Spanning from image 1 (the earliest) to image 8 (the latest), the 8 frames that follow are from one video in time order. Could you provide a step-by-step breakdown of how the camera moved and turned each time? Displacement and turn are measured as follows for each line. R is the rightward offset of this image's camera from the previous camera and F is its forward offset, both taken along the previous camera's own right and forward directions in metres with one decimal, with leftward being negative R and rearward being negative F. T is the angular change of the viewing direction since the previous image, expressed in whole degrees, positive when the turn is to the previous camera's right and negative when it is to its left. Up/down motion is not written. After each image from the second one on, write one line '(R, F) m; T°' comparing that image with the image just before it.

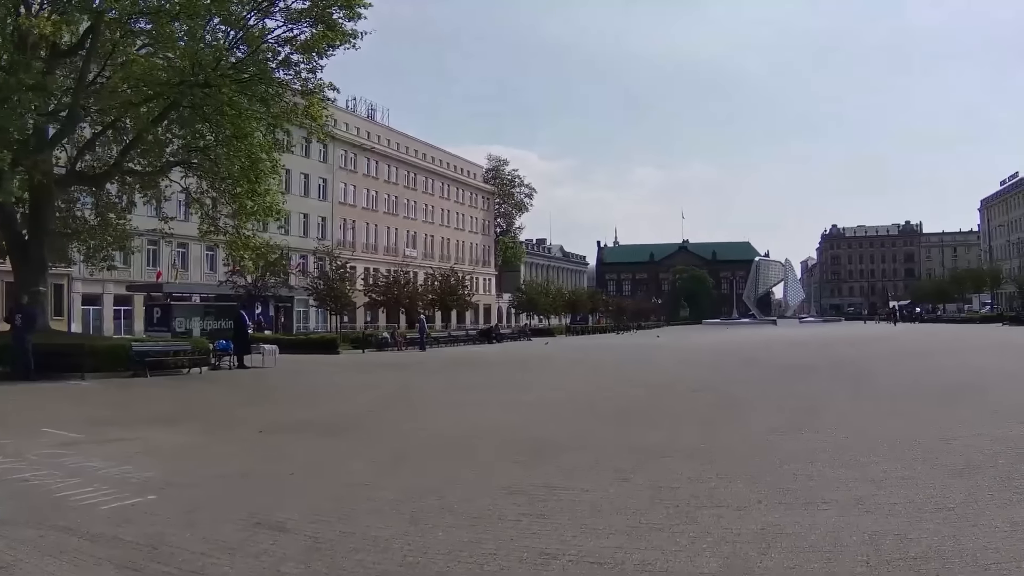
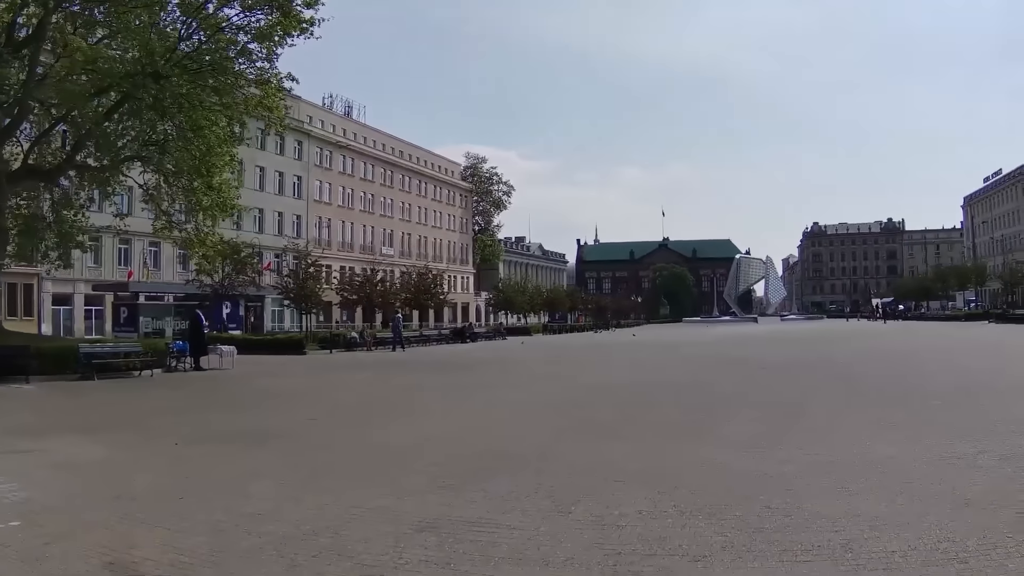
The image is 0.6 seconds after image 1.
(+0.5, +1.1) m; +1°
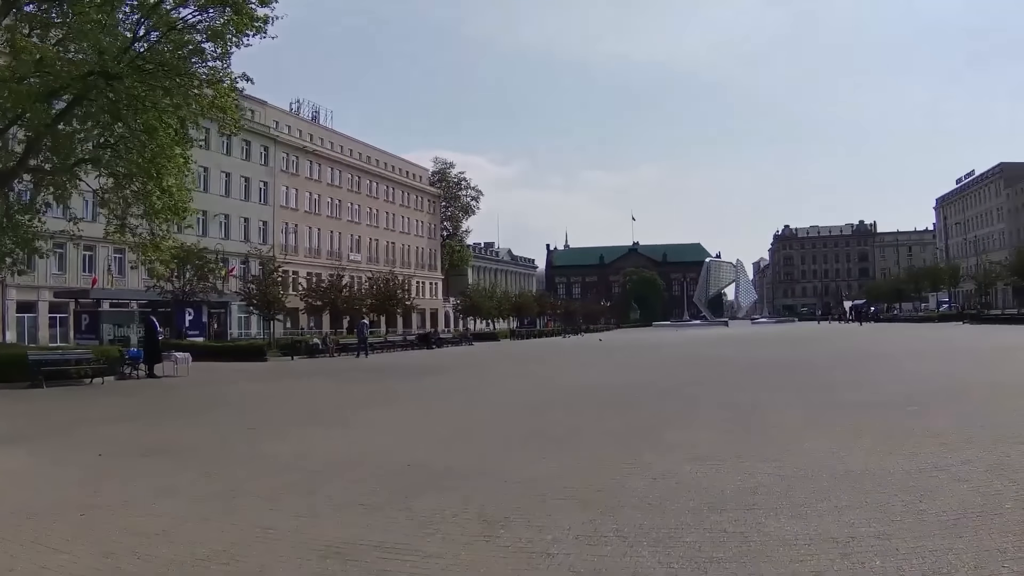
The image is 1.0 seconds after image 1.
(+0.3, +0.6) m; +2°
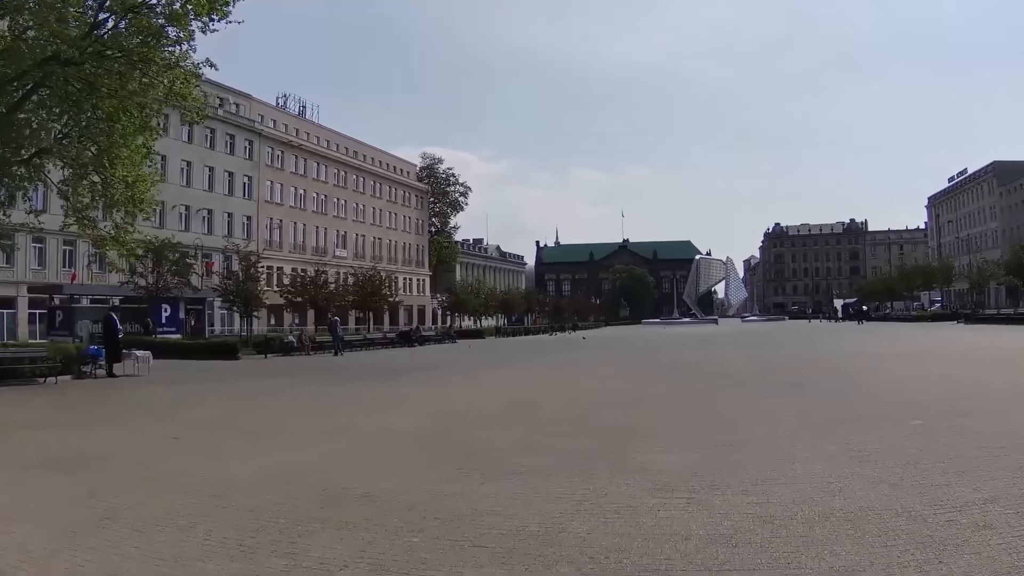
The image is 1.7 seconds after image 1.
(+0.4, +1.0) m; +1°
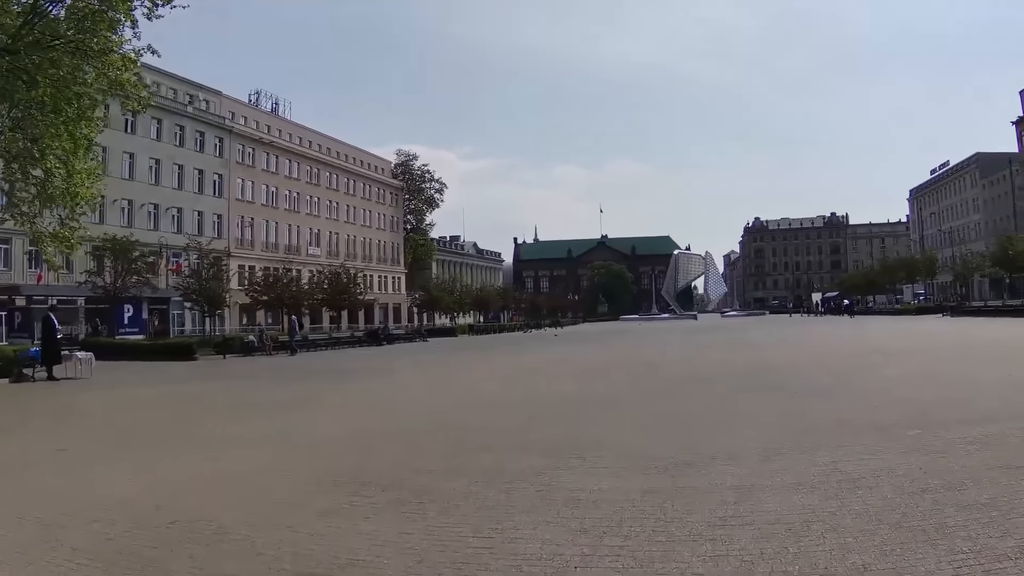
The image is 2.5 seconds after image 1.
(+0.5, +1.2) m; +1°
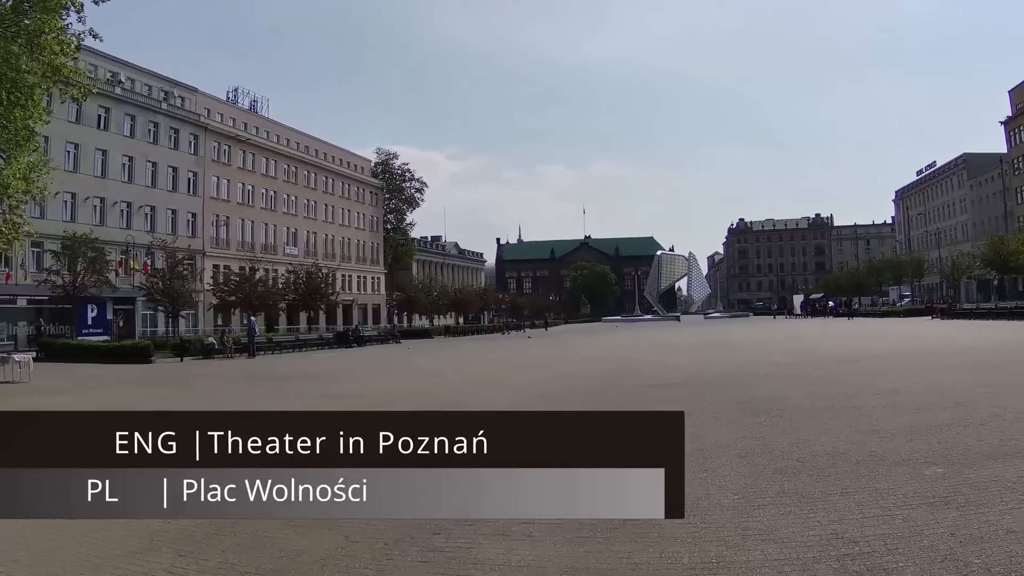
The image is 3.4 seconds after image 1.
(+0.4, +1.2) m; +1°
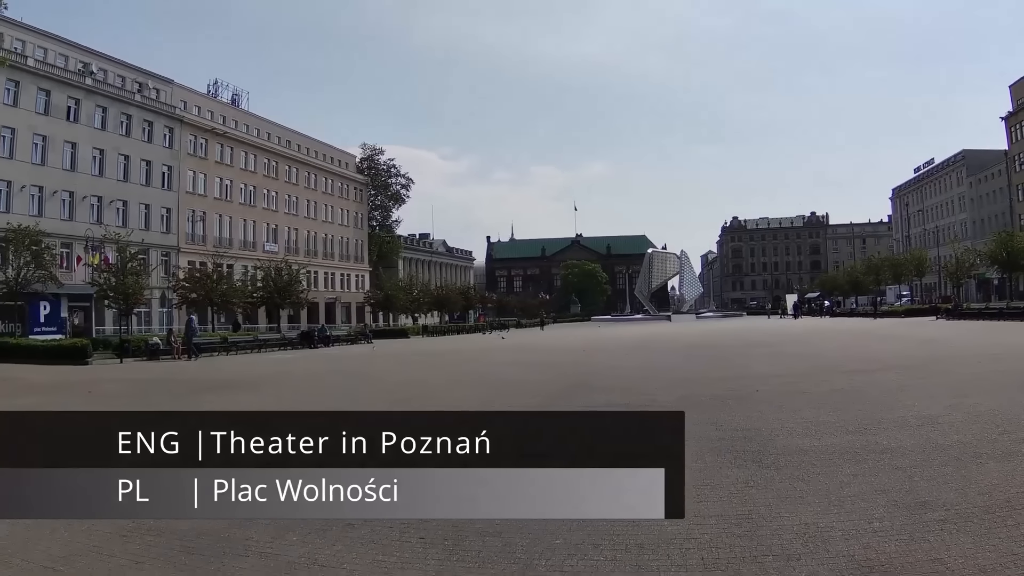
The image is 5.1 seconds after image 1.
(+0.2, +1.3) m; +1°
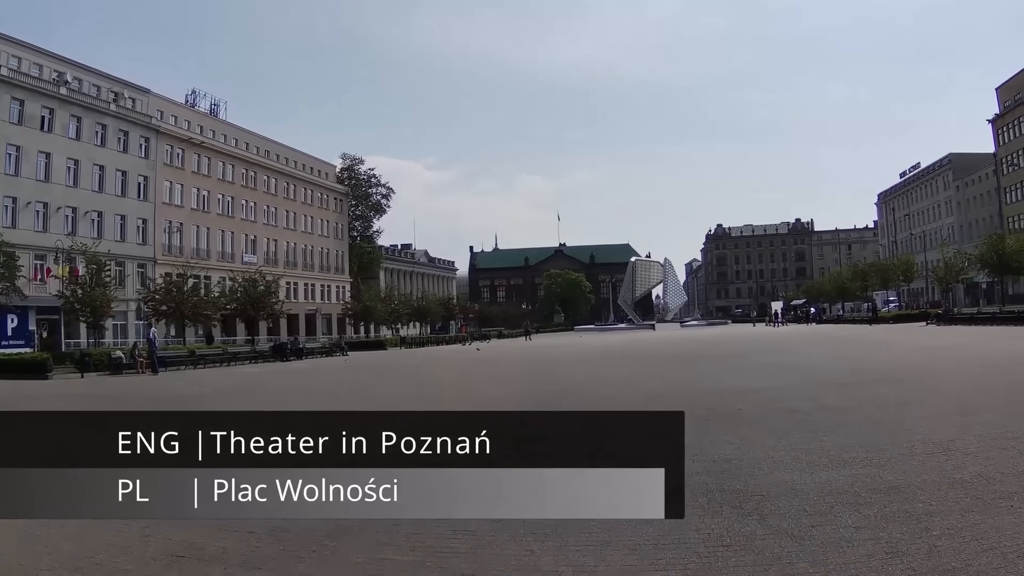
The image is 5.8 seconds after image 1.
(+0.4, +1.1) m; +1°
